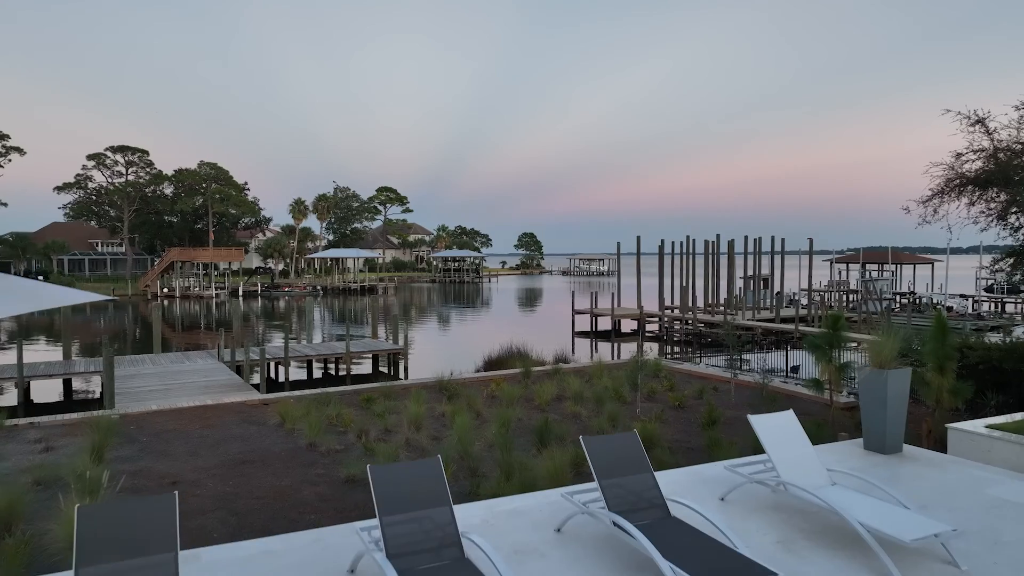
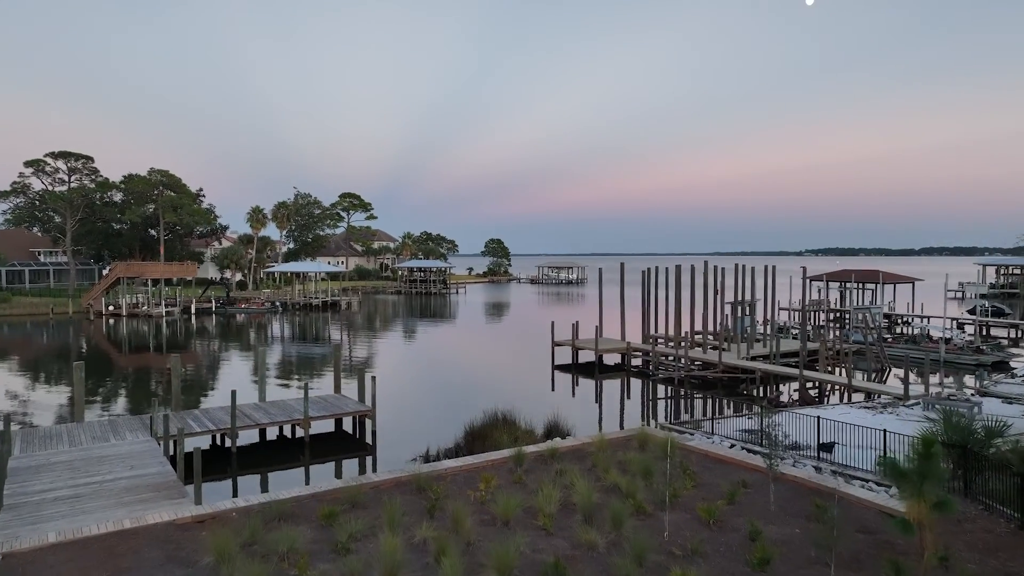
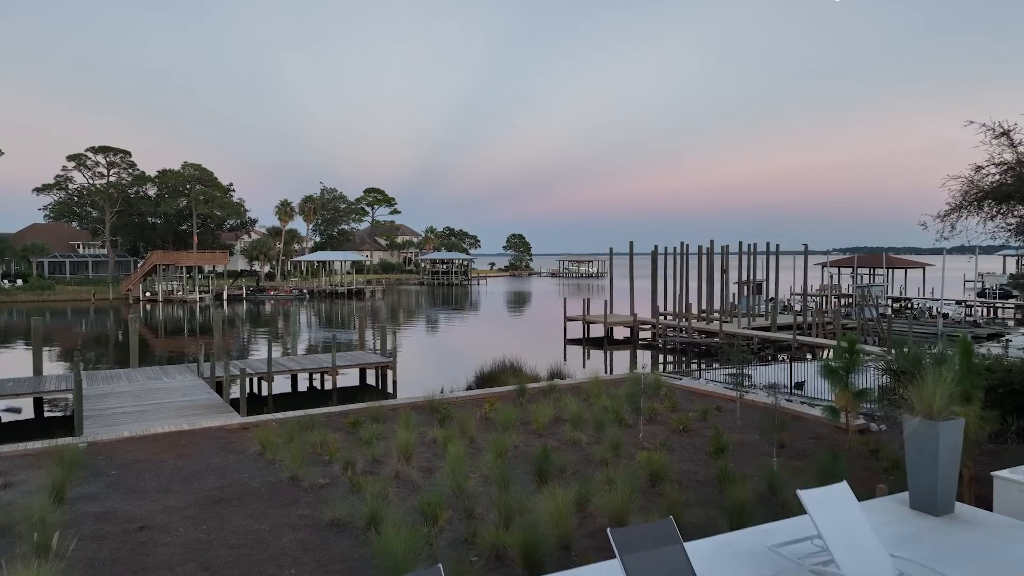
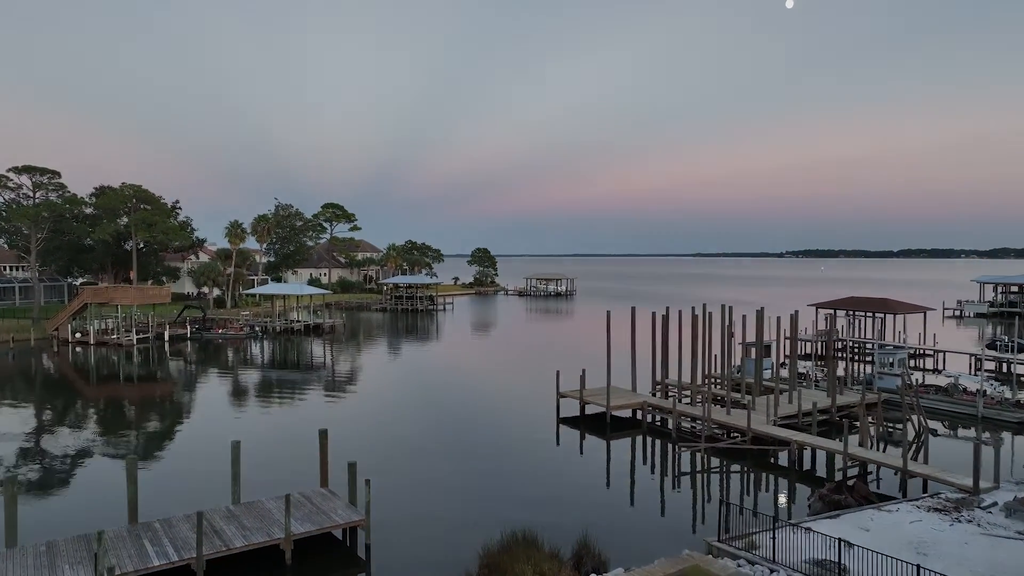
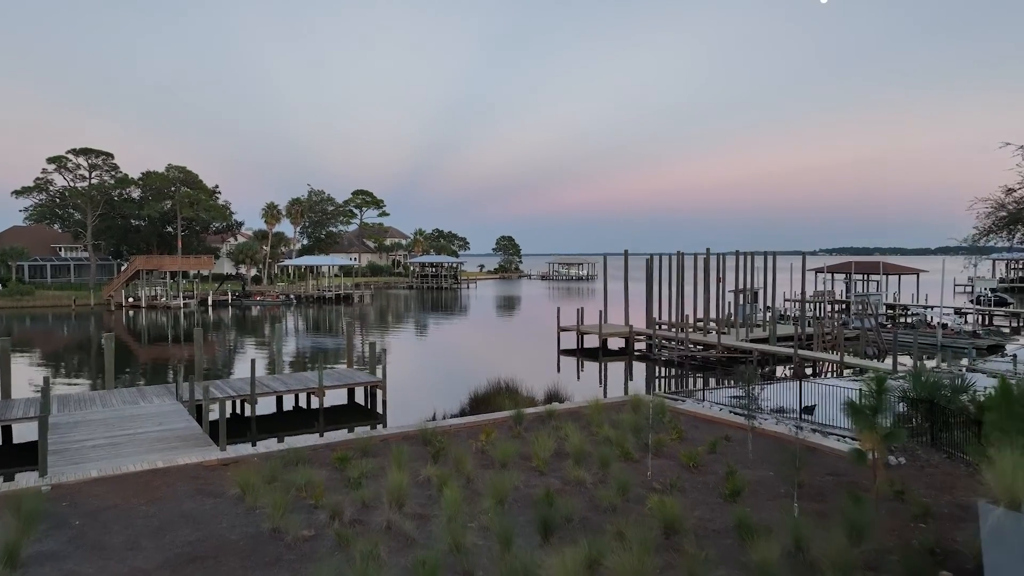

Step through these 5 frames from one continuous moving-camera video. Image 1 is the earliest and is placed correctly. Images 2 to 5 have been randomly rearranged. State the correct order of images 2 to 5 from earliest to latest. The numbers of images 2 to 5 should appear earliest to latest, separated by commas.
3, 5, 2, 4
